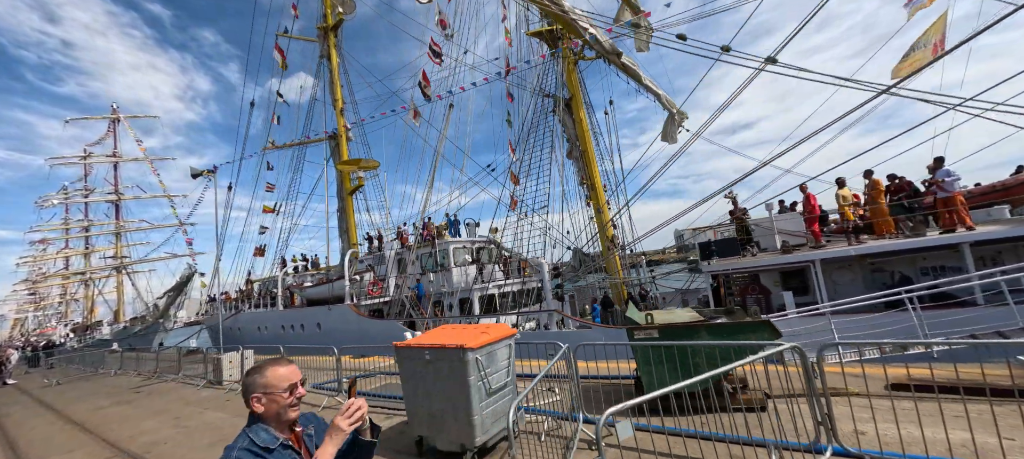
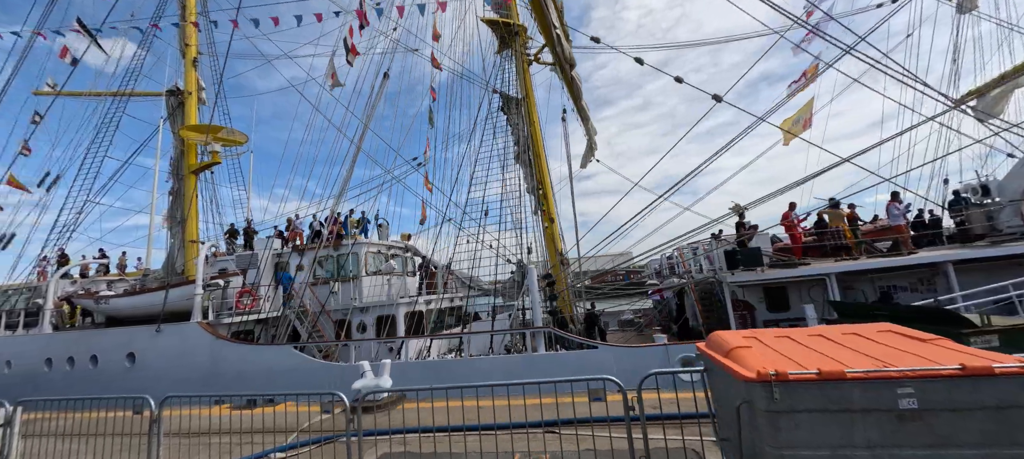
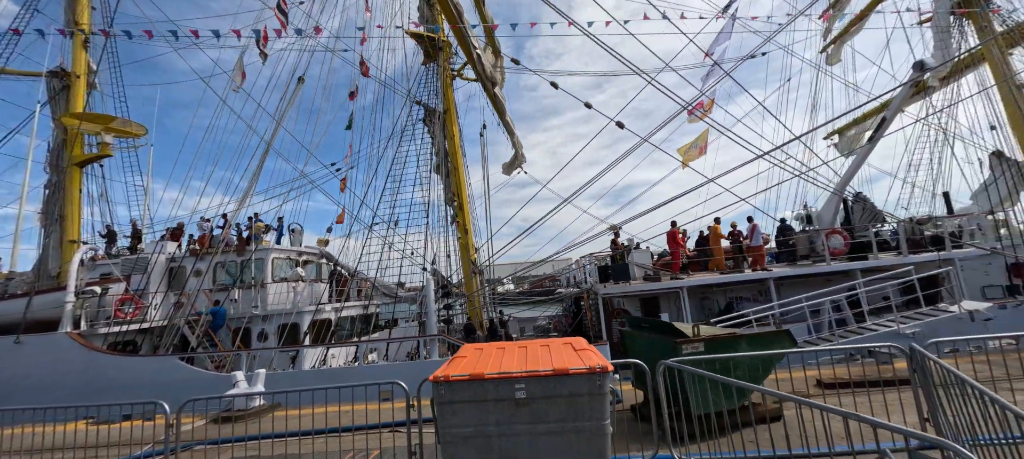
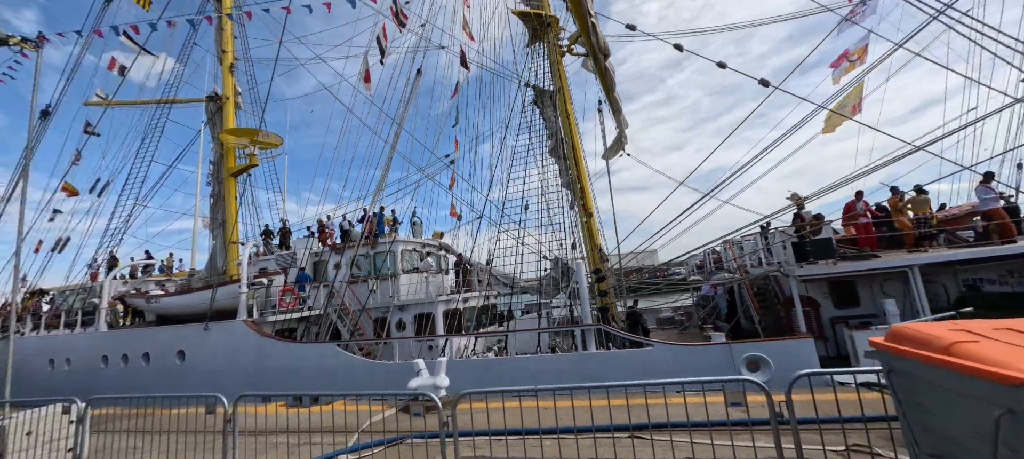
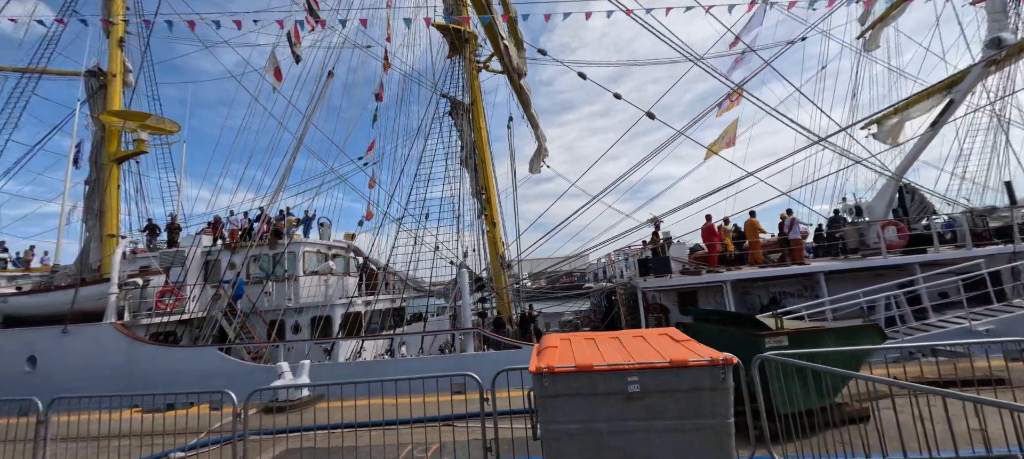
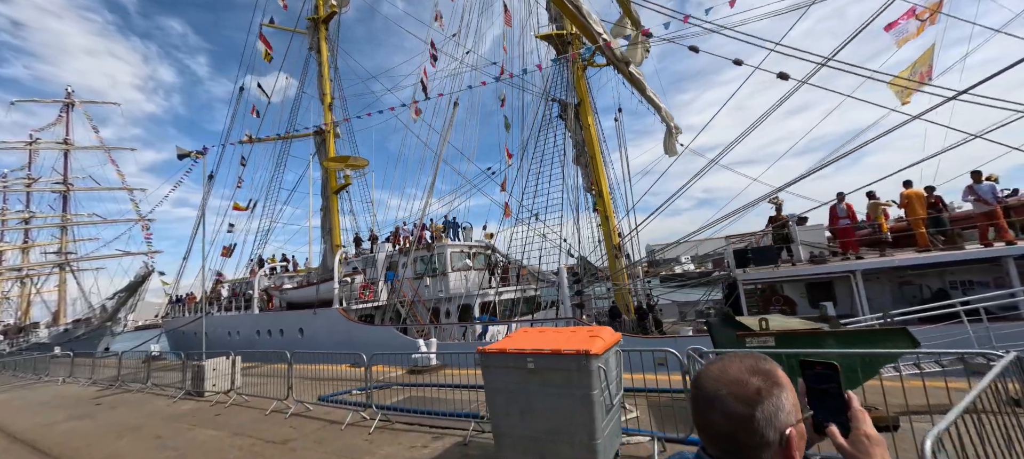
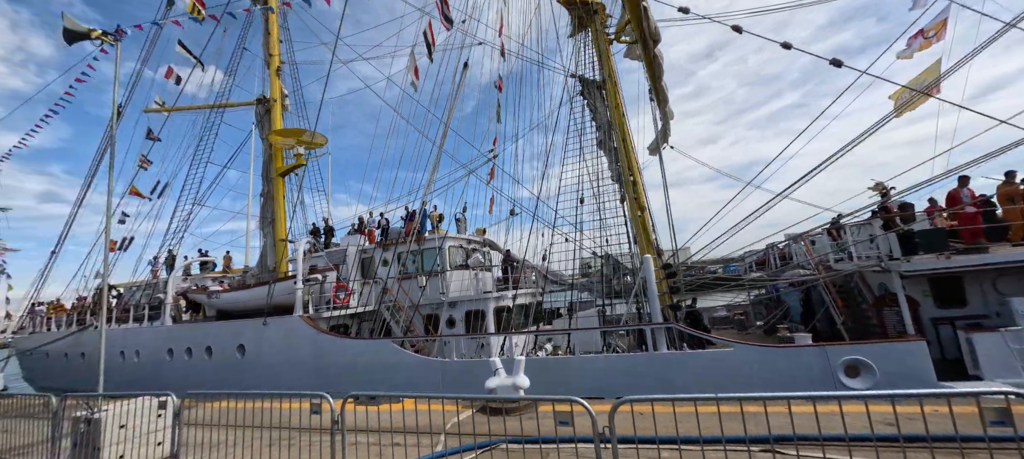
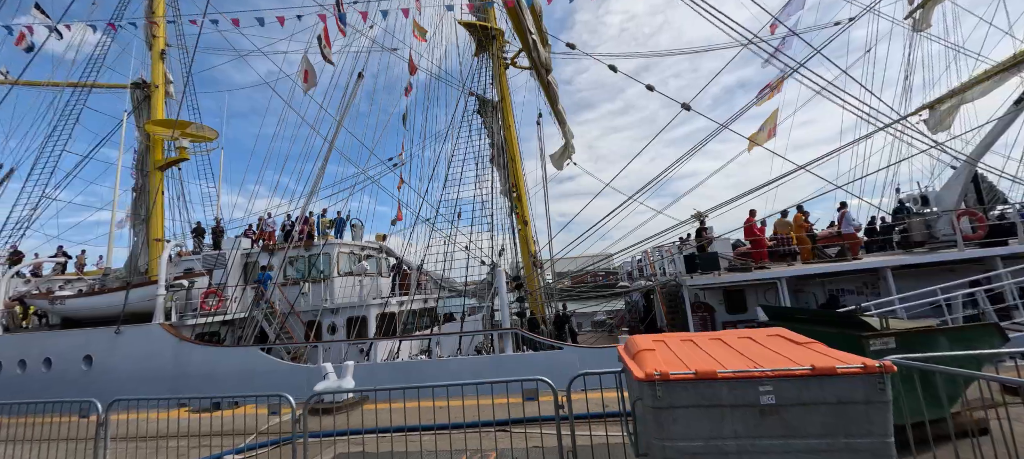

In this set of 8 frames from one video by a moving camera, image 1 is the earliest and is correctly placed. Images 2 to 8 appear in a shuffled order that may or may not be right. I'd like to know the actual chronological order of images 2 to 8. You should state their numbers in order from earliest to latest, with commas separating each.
6, 3, 5, 8, 2, 4, 7
